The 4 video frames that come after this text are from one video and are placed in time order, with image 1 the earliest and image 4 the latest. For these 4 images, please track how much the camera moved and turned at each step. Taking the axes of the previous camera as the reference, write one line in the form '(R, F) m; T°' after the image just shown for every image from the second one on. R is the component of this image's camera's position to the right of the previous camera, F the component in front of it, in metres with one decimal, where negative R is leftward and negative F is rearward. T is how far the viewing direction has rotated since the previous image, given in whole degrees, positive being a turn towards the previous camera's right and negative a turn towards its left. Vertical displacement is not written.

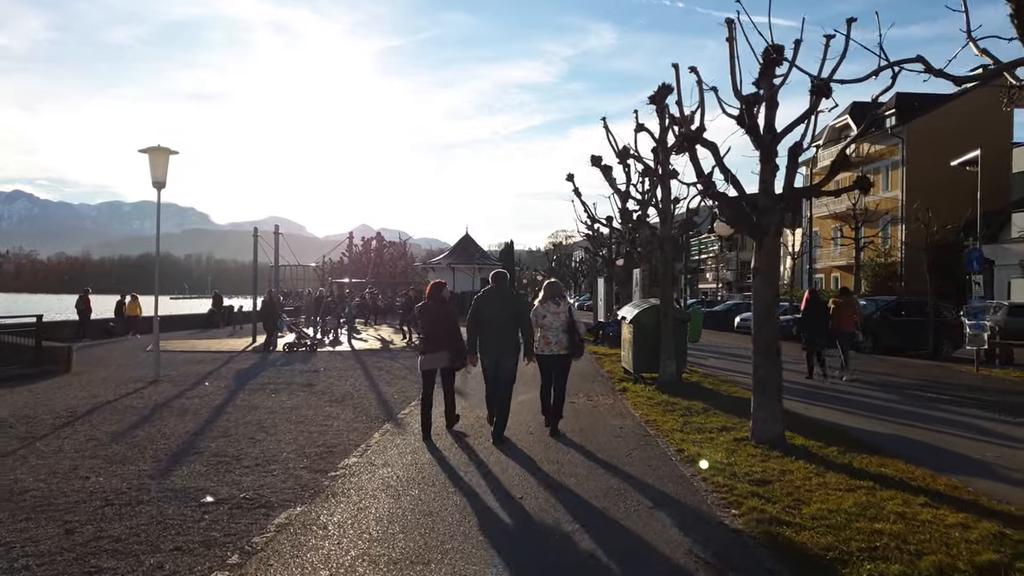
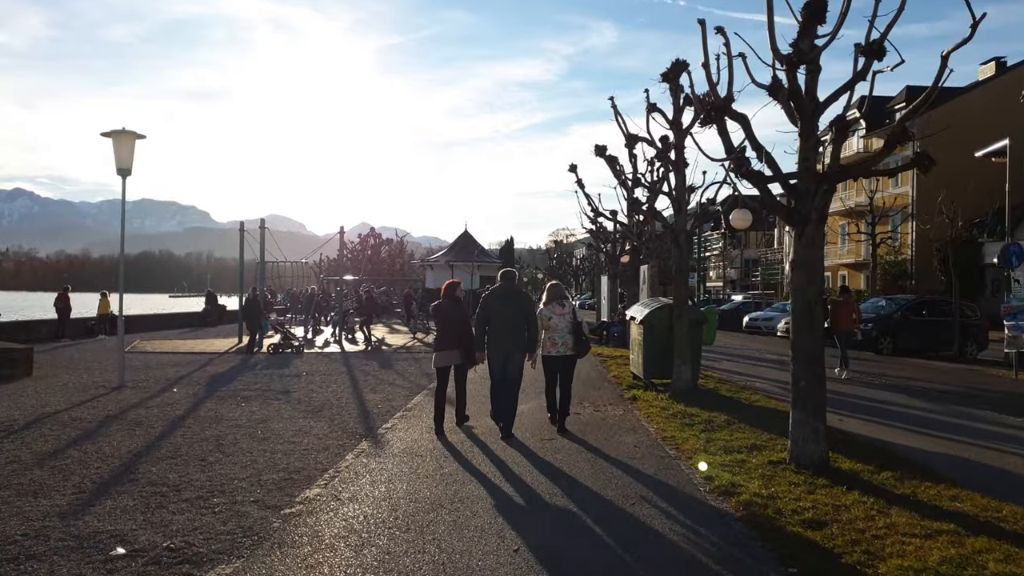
(0.0, +1.4) m; 0°
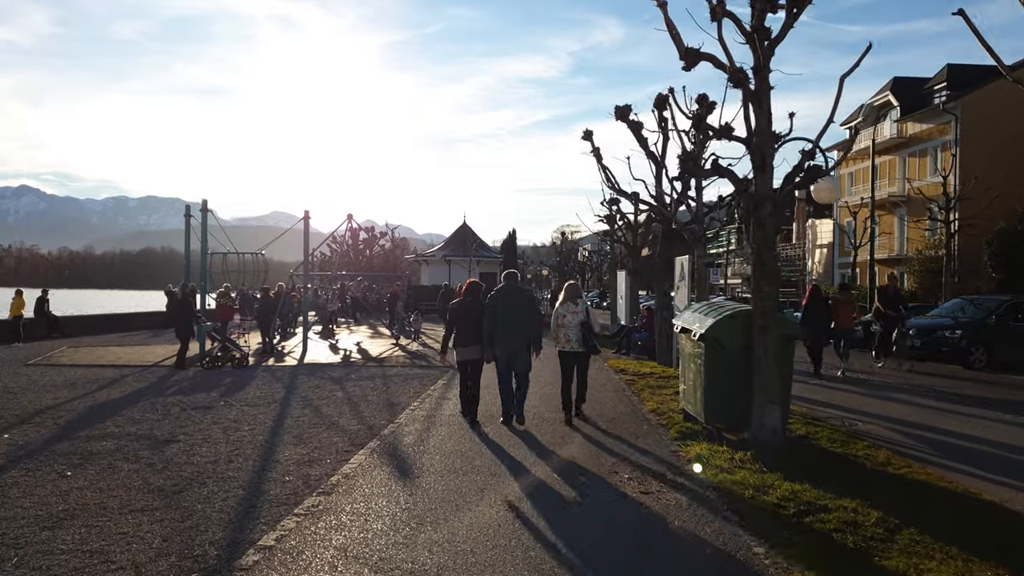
(+0.1, +4.6) m; 0°
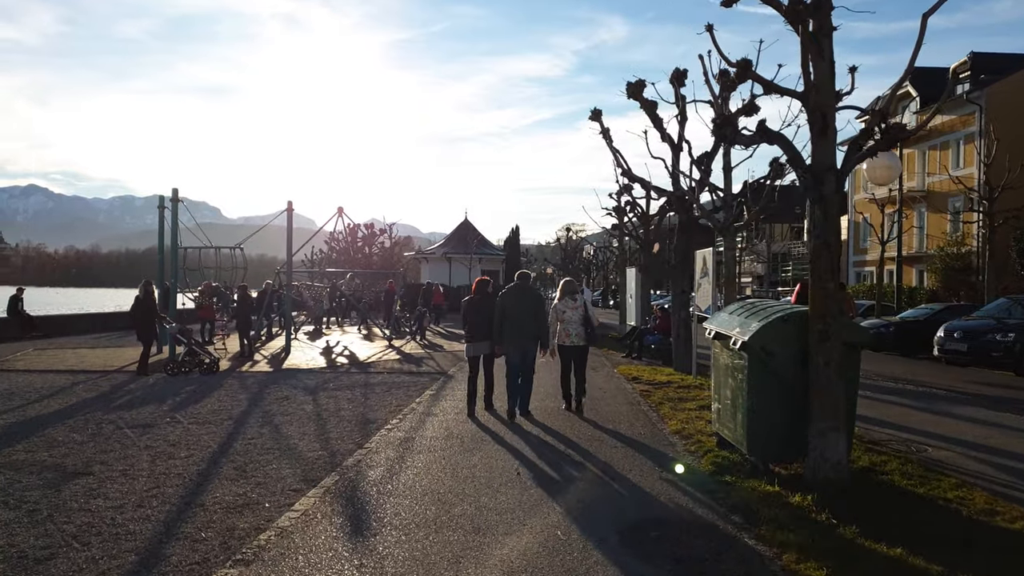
(+0.1, +1.8) m; 0°
